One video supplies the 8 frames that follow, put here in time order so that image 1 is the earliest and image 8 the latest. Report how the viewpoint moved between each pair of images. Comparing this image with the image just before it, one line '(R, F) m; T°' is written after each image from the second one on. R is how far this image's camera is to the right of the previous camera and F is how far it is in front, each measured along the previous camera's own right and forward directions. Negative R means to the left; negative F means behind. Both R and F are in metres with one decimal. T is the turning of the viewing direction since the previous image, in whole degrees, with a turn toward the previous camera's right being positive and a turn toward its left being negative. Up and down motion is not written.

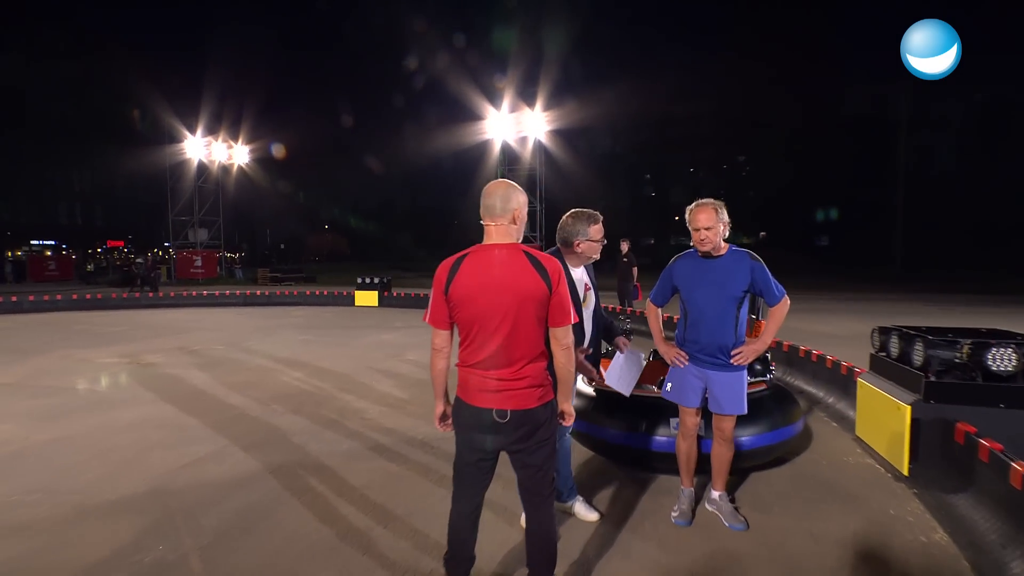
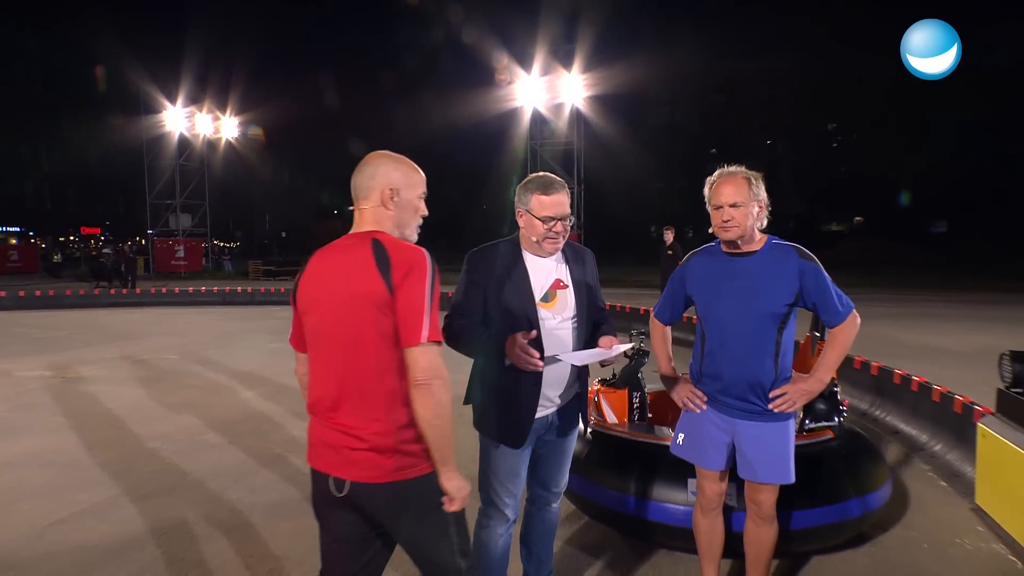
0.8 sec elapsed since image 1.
(+0.2, +1.2) m; 0°
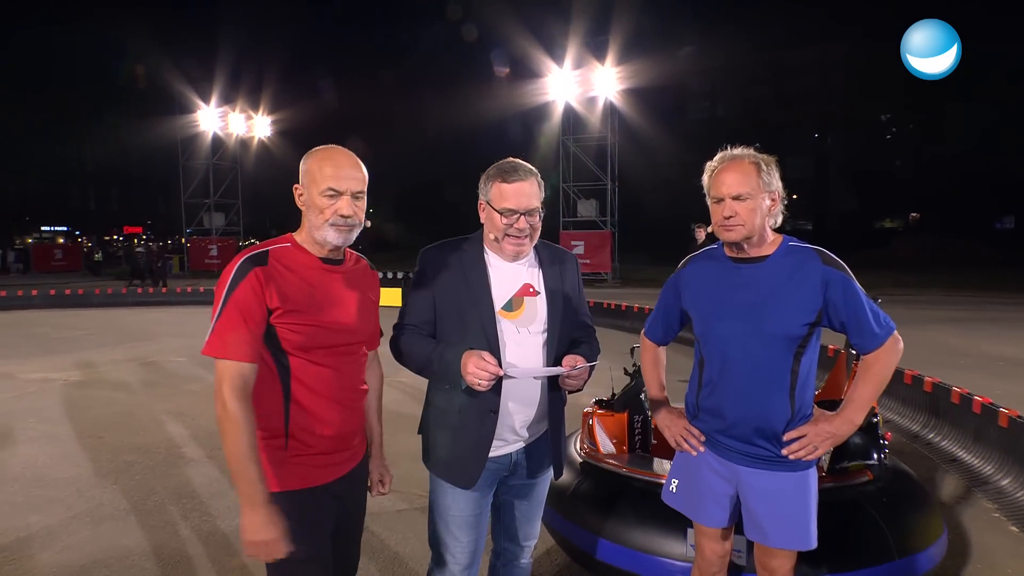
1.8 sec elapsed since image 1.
(+0.3, +0.5) m; -3°
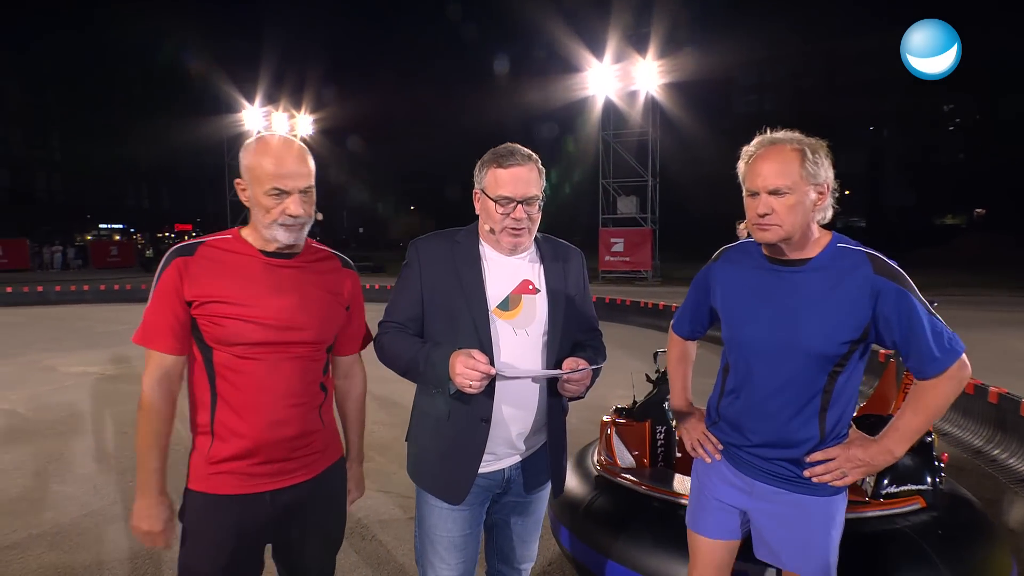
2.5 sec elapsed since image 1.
(+0.1, +0.2) m; -4°
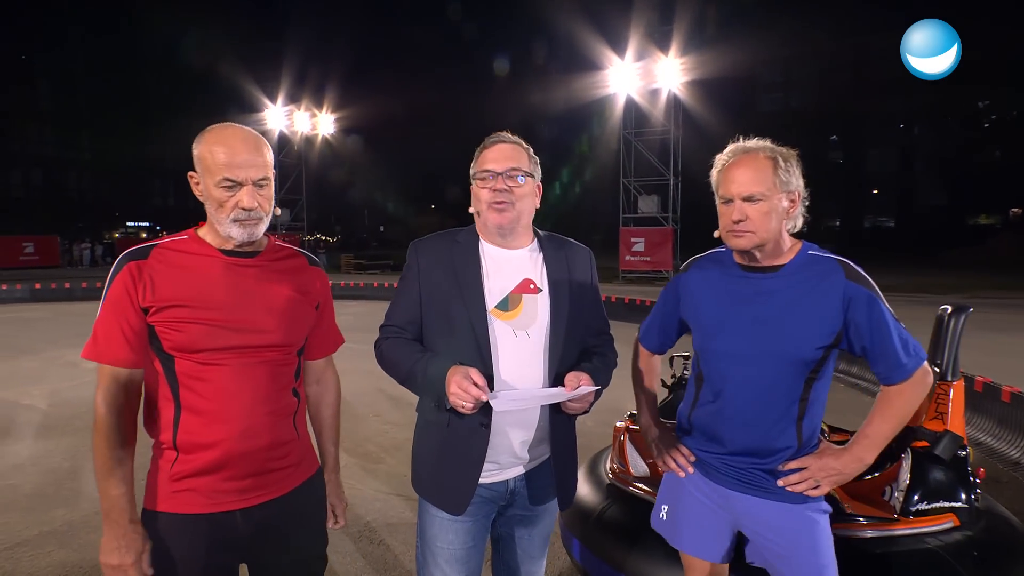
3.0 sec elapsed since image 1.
(0.0, +0.1) m; -2°
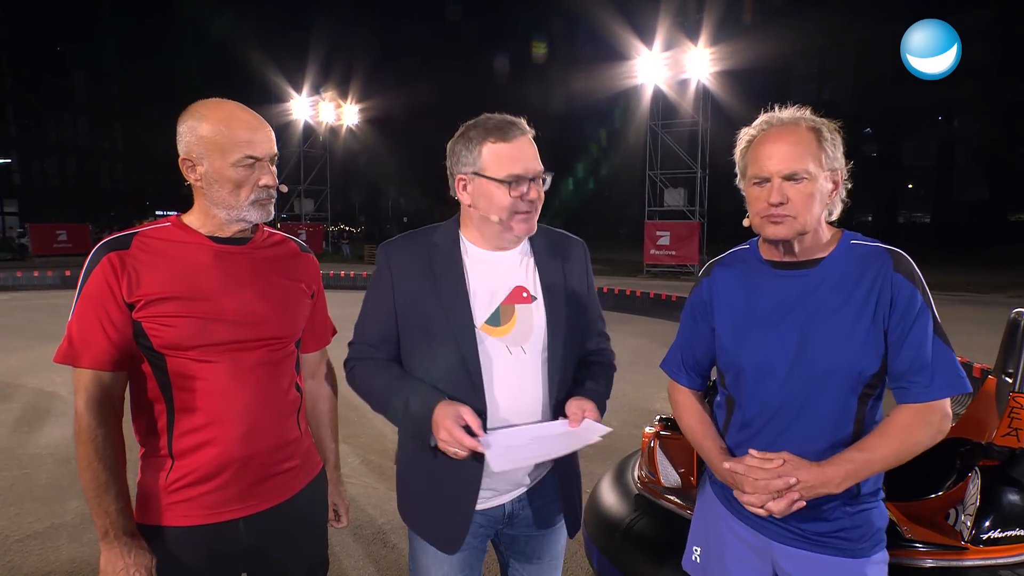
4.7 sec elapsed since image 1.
(0.0, +0.2) m; -2°
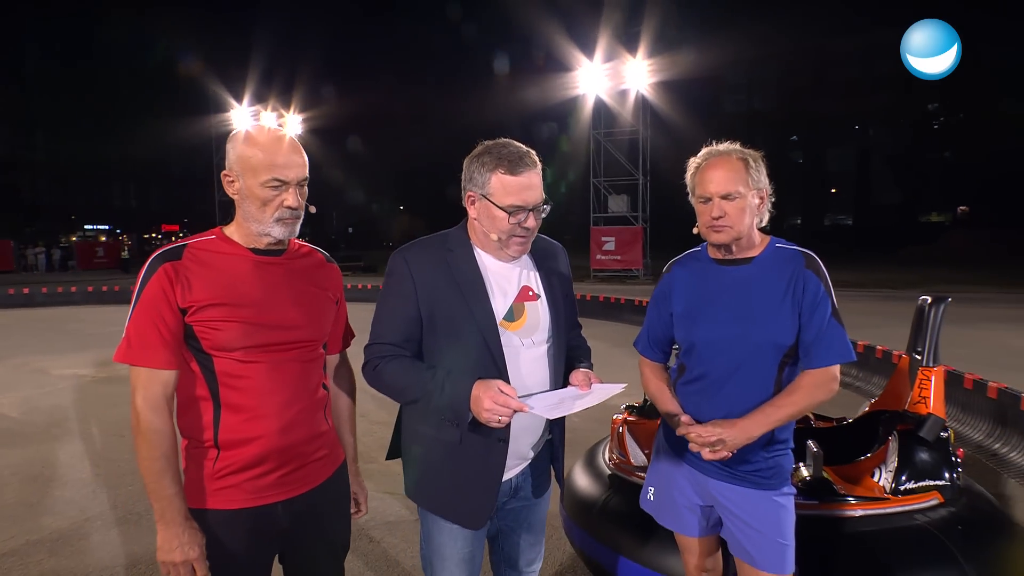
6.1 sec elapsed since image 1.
(-0.2, -0.3) m; +5°
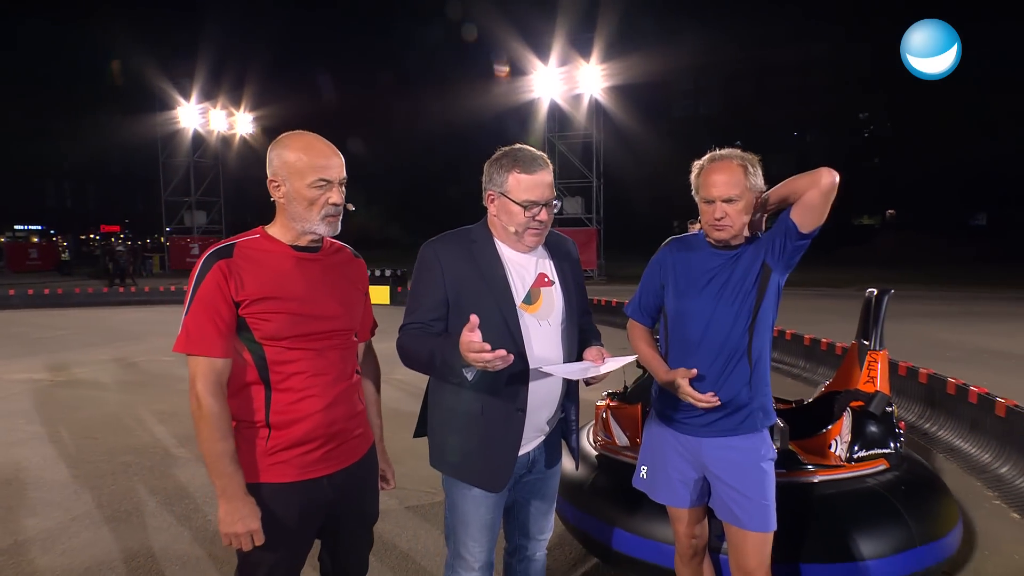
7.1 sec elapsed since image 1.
(-0.2, -0.2) m; +4°
